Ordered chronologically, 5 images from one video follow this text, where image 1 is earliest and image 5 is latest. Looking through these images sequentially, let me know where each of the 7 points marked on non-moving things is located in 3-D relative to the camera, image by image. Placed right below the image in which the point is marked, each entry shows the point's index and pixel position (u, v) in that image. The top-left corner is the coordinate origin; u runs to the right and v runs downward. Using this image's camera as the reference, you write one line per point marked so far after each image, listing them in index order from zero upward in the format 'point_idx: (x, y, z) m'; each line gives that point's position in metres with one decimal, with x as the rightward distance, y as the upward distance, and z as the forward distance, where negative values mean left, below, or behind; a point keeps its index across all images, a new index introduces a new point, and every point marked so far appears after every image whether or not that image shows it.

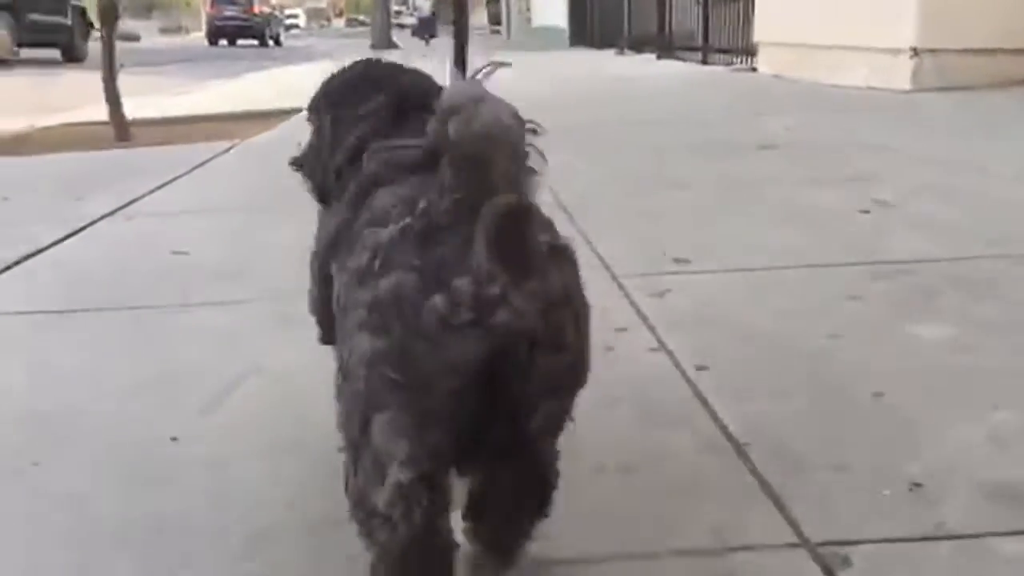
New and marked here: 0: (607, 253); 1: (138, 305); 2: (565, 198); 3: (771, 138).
0: (+0.4, +0.2, +4.1) m
1: (-1.4, -0.1, +3.6) m
2: (+0.3, +0.5, +5.5) m
3: (+2.0, +1.2, +7.6) m
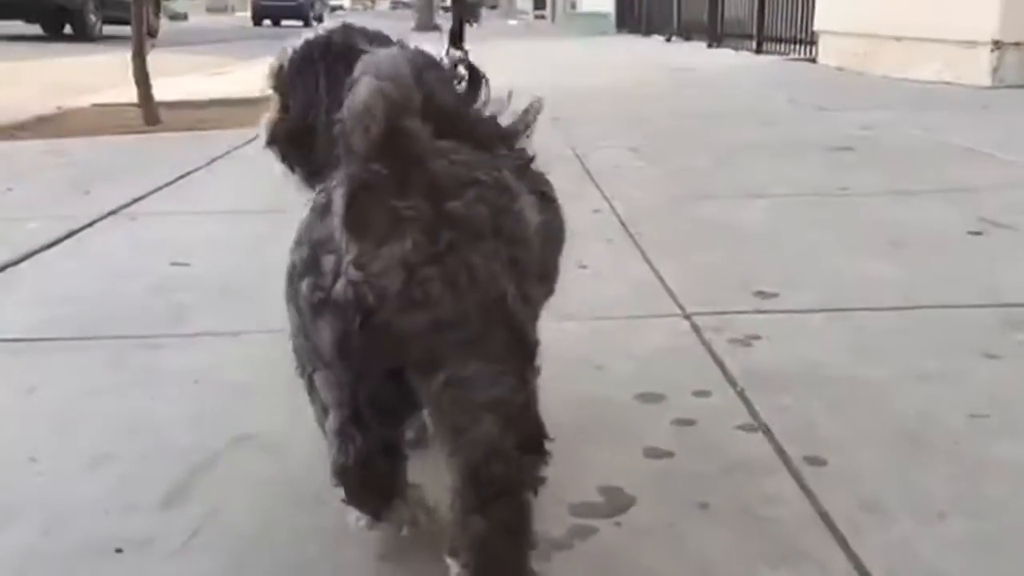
0: (+0.6, 0.0, +3.5) m
1: (-1.3, -0.1, +3.0) m
2: (+0.5, +0.4, +4.9) m
3: (+2.4, +1.1, +6.9) m
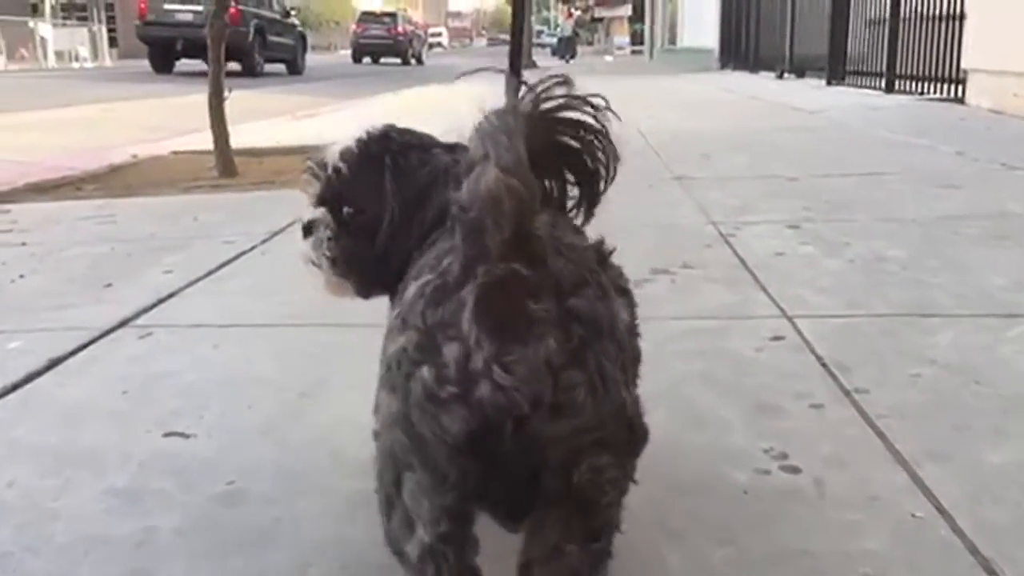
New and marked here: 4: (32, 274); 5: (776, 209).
0: (+0.9, -0.5, +2.1) m
1: (-0.9, -0.6, +1.8) m
2: (+1.0, -0.1, +3.4) m
3: (+3.1, +0.4, +5.3) m
4: (-2.4, +0.1, +4.7) m
5: (+1.6, +0.5, +5.8) m
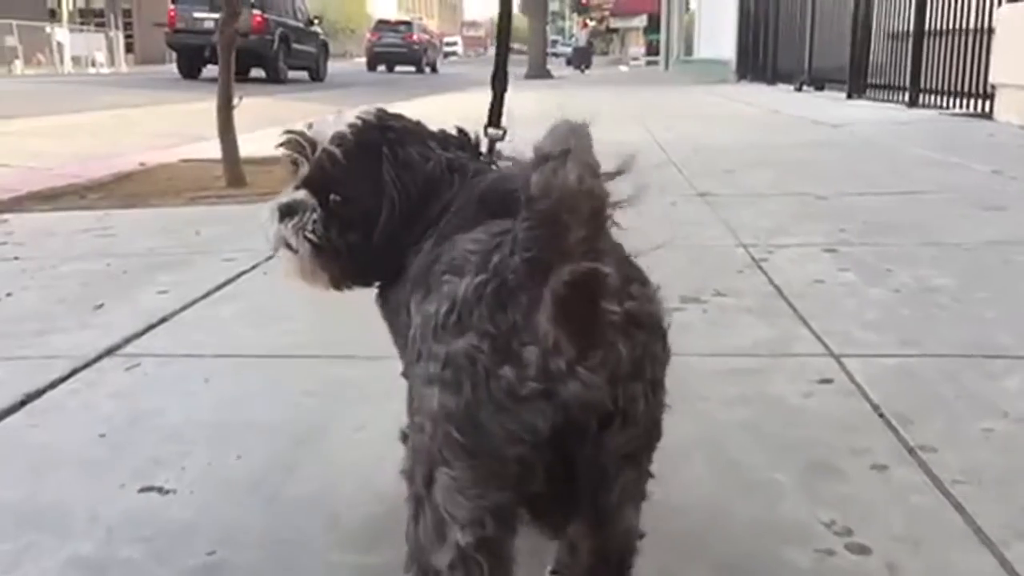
0: (+1.0, -0.6, +1.7) m
1: (-0.9, -0.7, +1.5) m
2: (+1.1, -0.3, +3.1) m
3: (+3.2, +0.3, +5.0) m
4: (-2.3, 0.0, +4.5) m
5: (+1.7, +0.3, +5.5) m
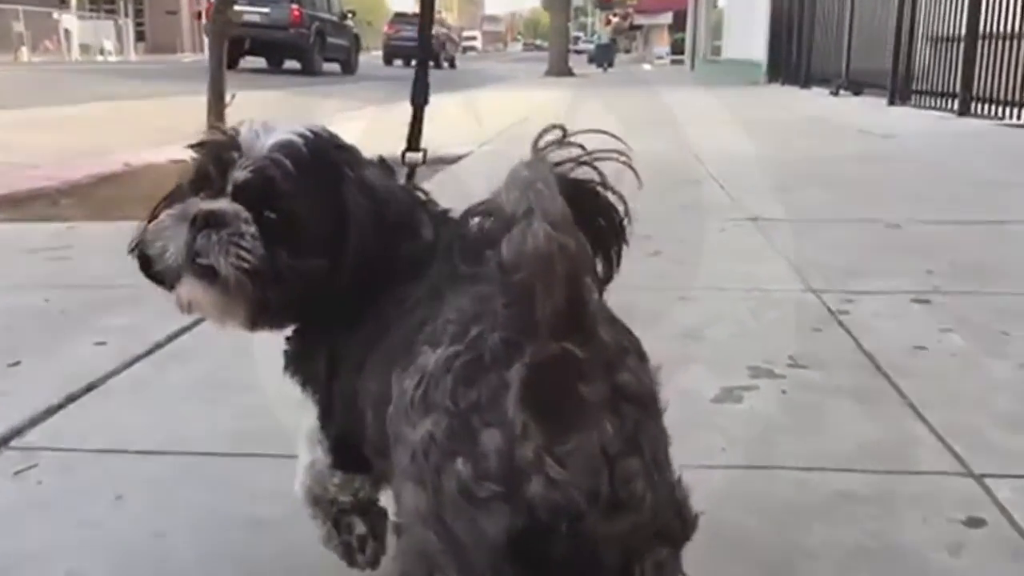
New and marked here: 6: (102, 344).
0: (+1.0, -0.8, +0.9) m
1: (-0.9, -0.9, +0.6) m
2: (+1.2, -0.5, +2.3) m
3: (+3.3, 0.0, +4.1) m
4: (-2.2, -0.2, +3.7) m
5: (+1.8, +0.1, +4.6) m
6: (-1.5, -0.2, +3.5) m
